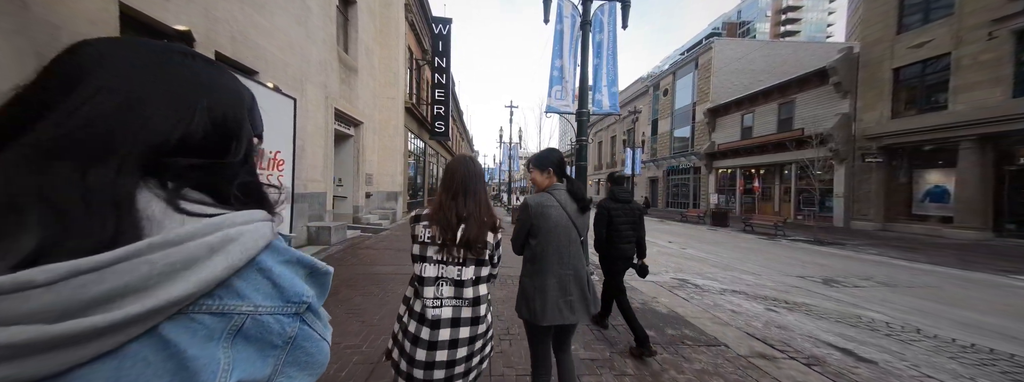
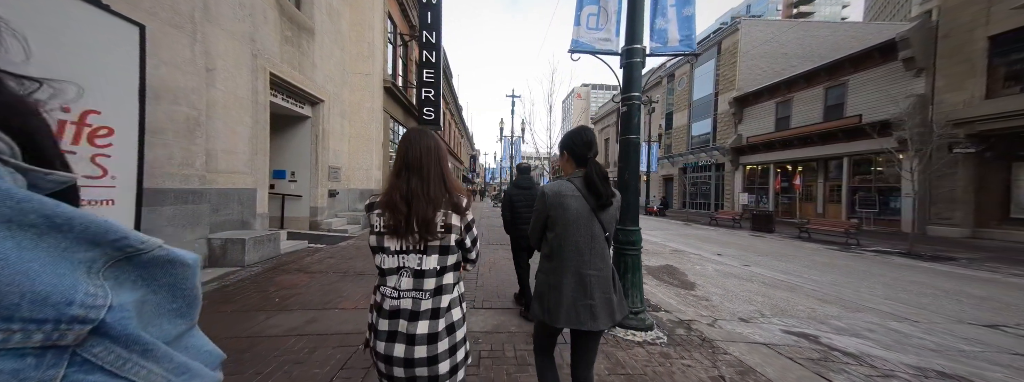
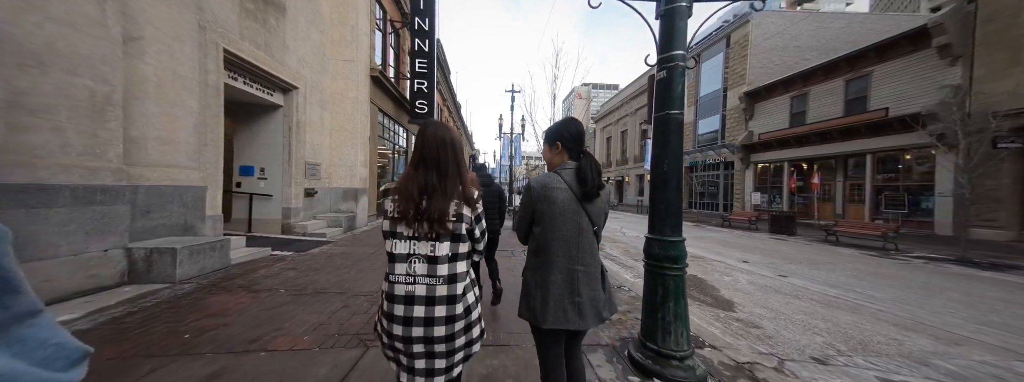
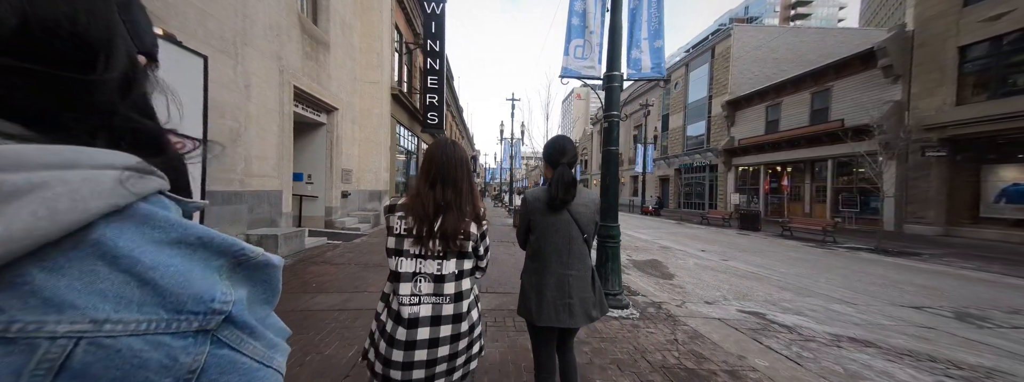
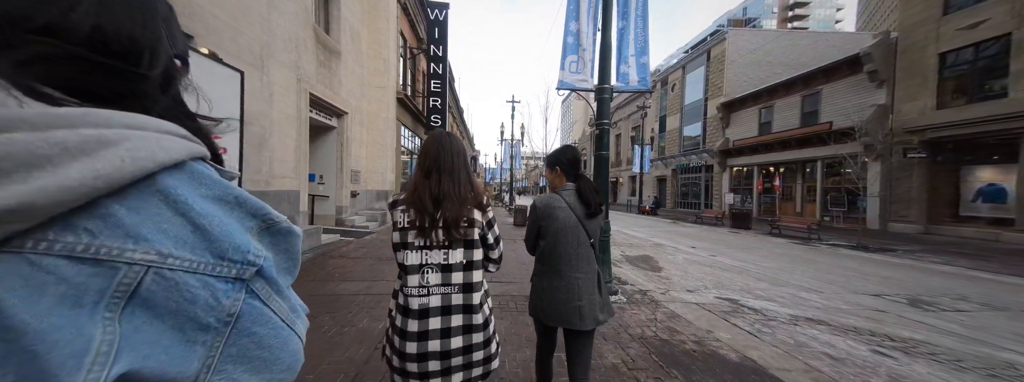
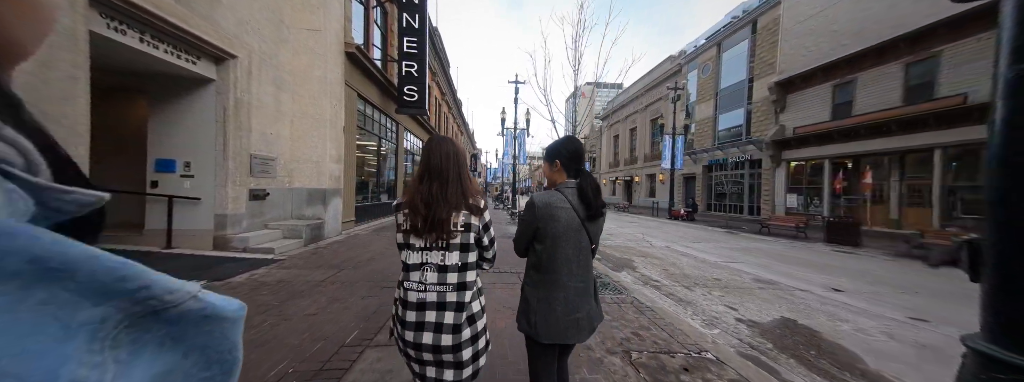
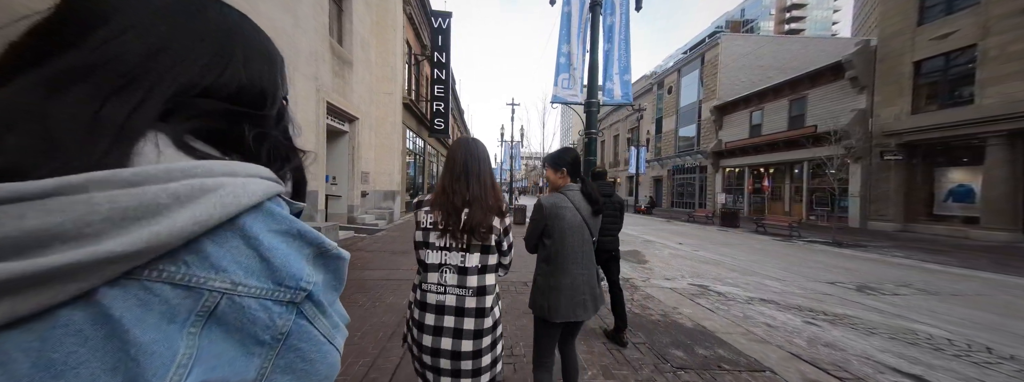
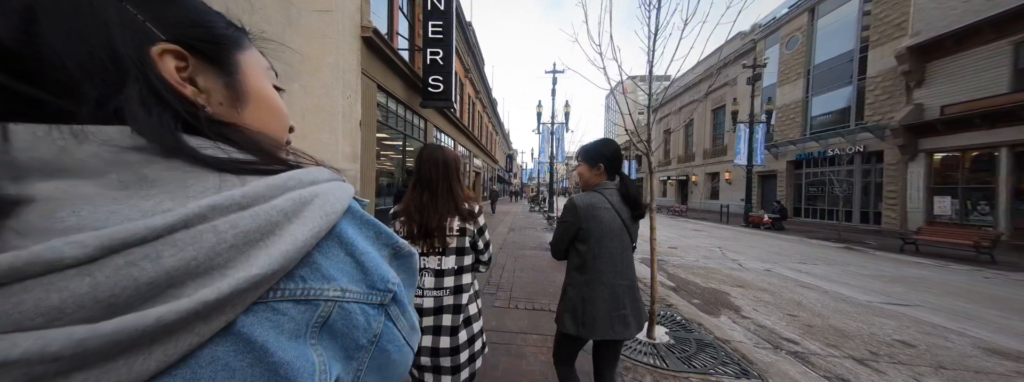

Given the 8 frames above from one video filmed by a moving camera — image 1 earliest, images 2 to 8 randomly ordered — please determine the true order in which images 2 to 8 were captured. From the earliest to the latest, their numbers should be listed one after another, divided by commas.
7, 5, 4, 2, 3, 6, 8
